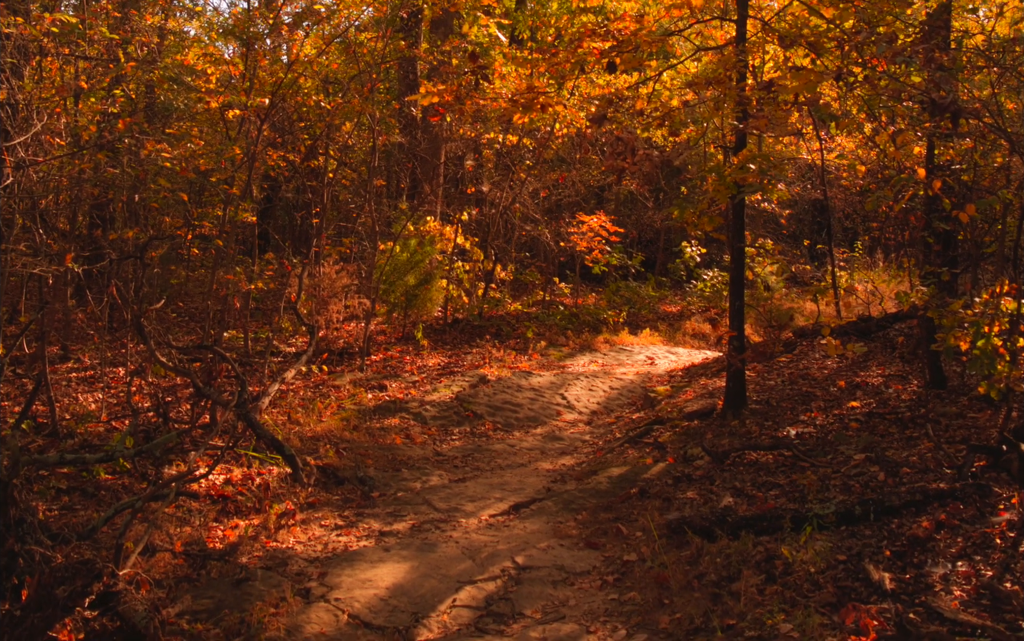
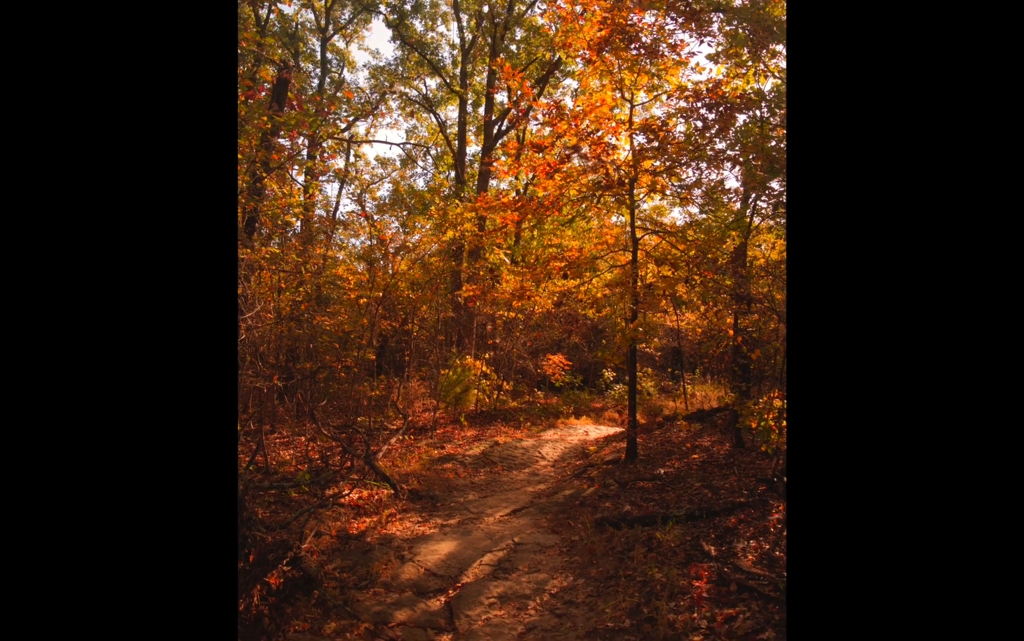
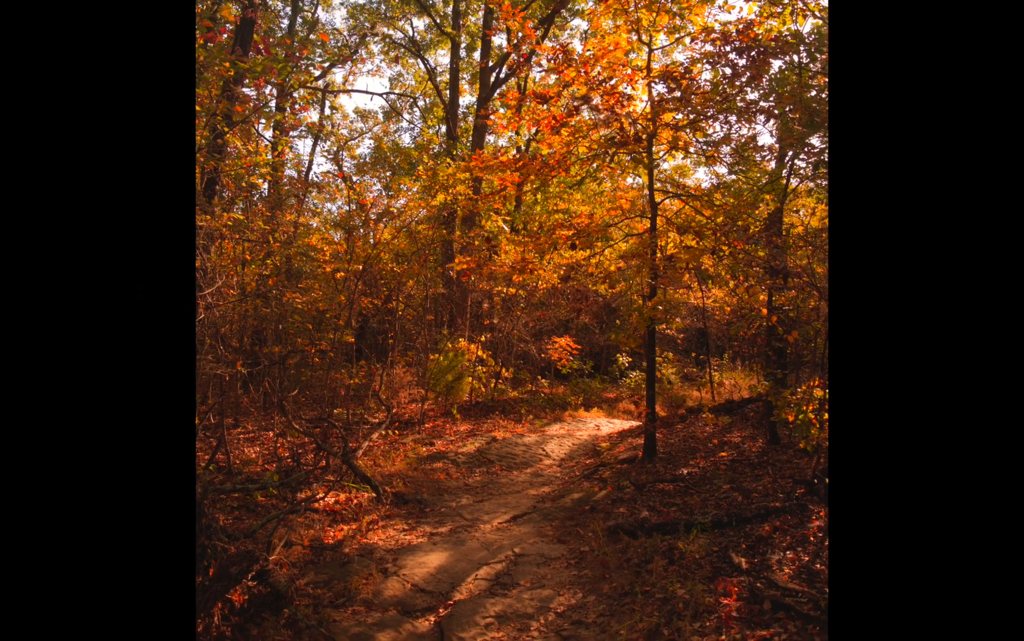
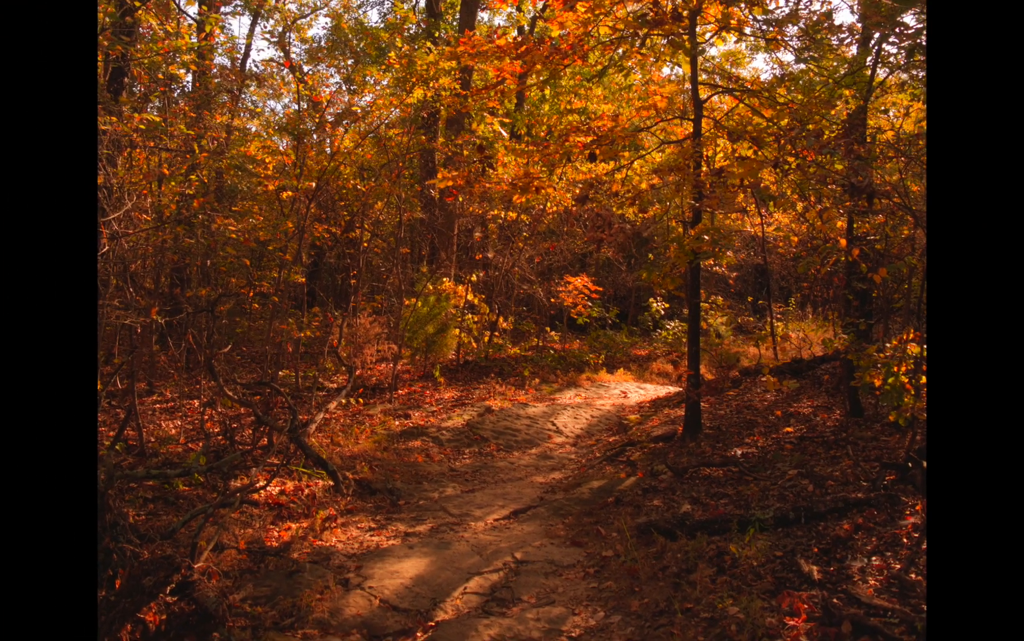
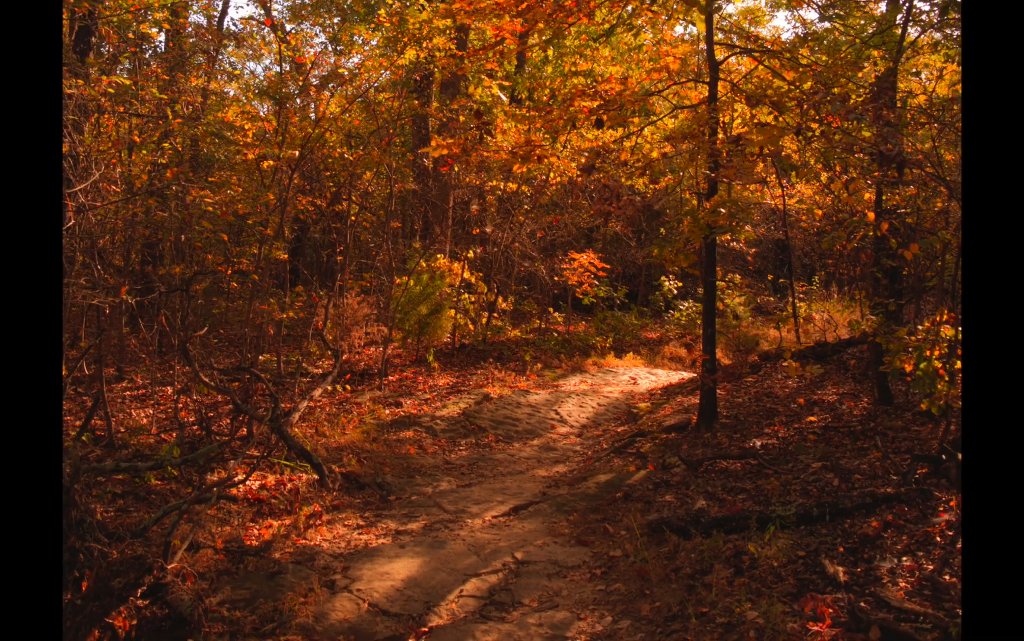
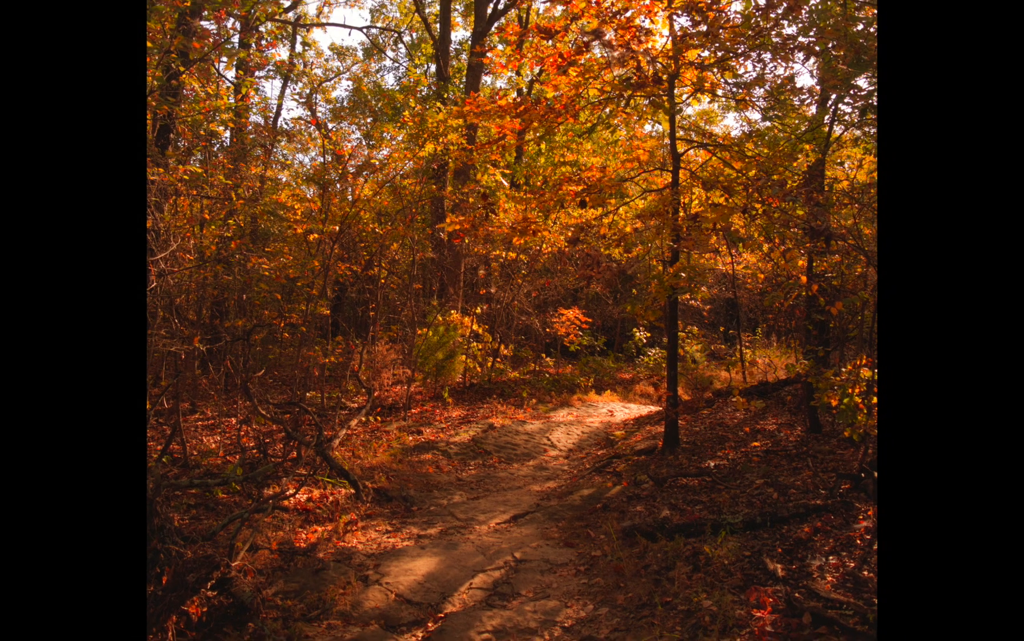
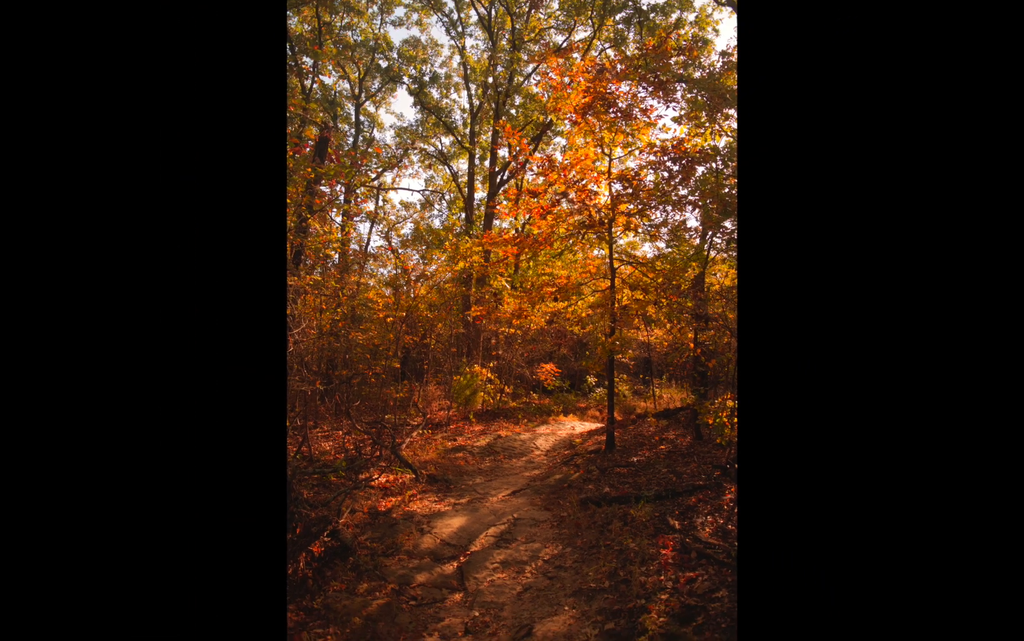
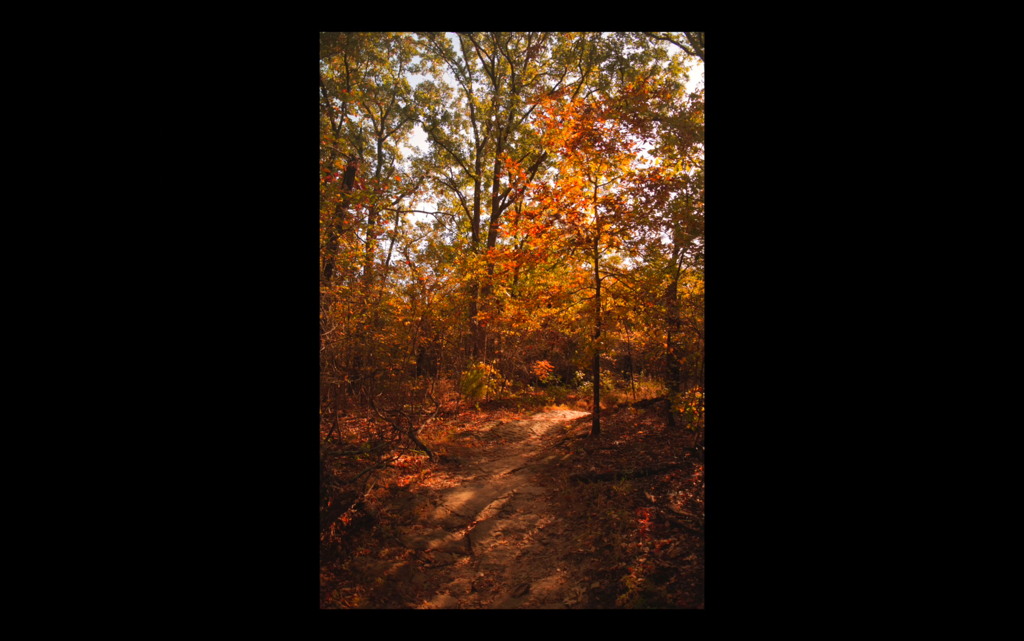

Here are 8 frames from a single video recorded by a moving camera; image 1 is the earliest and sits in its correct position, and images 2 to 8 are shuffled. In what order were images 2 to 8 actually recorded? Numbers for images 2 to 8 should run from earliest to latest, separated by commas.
5, 4, 6, 3, 2, 7, 8
